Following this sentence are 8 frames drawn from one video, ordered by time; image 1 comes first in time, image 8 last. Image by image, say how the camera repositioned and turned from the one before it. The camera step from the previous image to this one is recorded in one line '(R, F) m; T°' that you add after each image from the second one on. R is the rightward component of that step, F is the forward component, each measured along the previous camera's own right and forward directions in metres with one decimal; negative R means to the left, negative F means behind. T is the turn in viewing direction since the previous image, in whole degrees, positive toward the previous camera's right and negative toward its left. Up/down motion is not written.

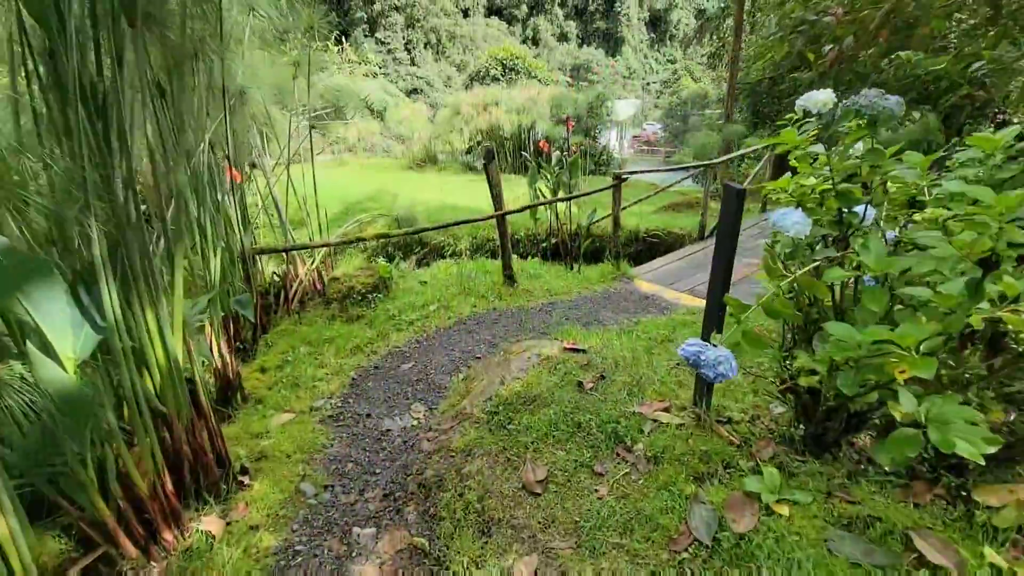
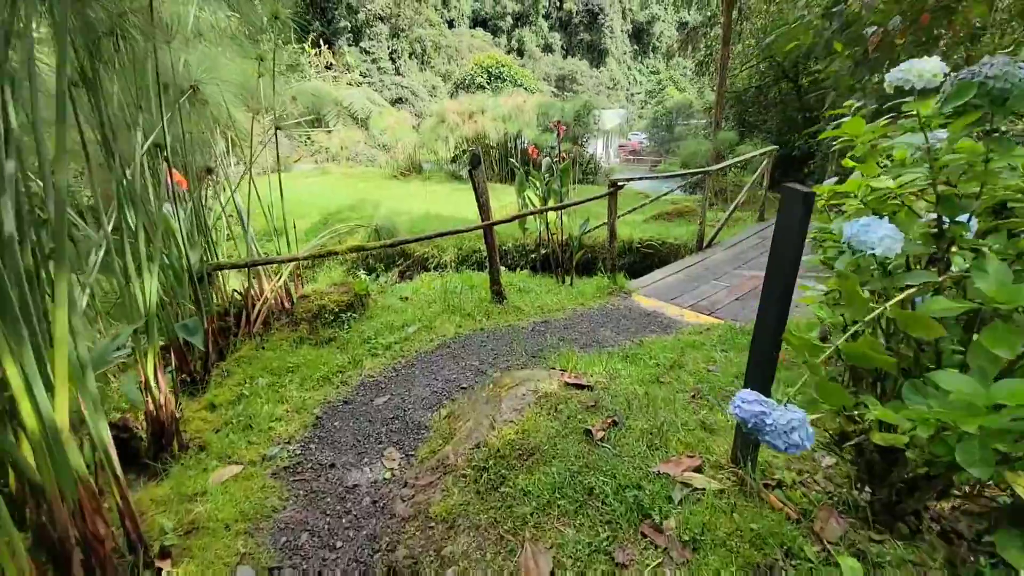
(0.0, +0.3) m; +2°
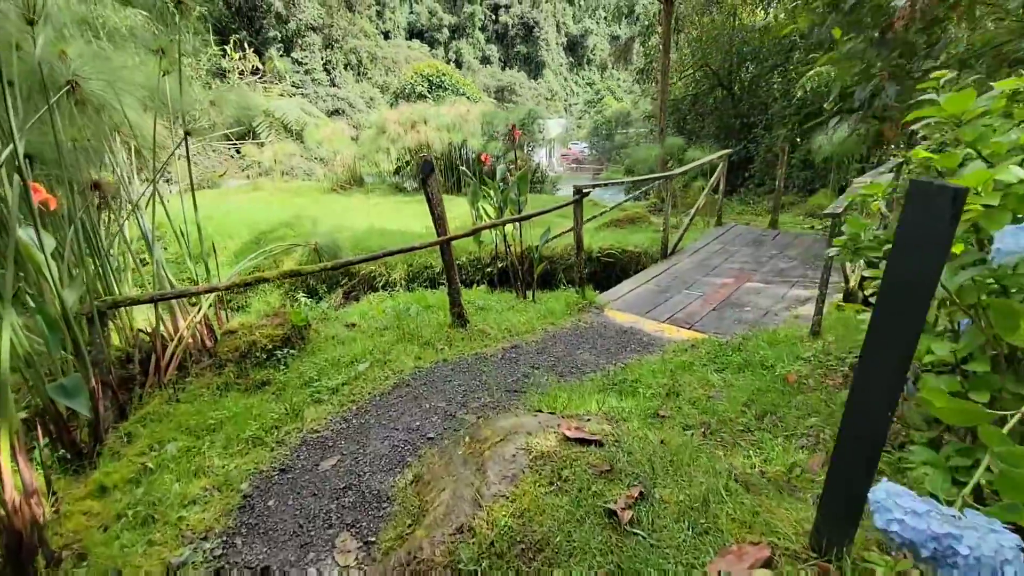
(-0.1, +0.3) m; +6°
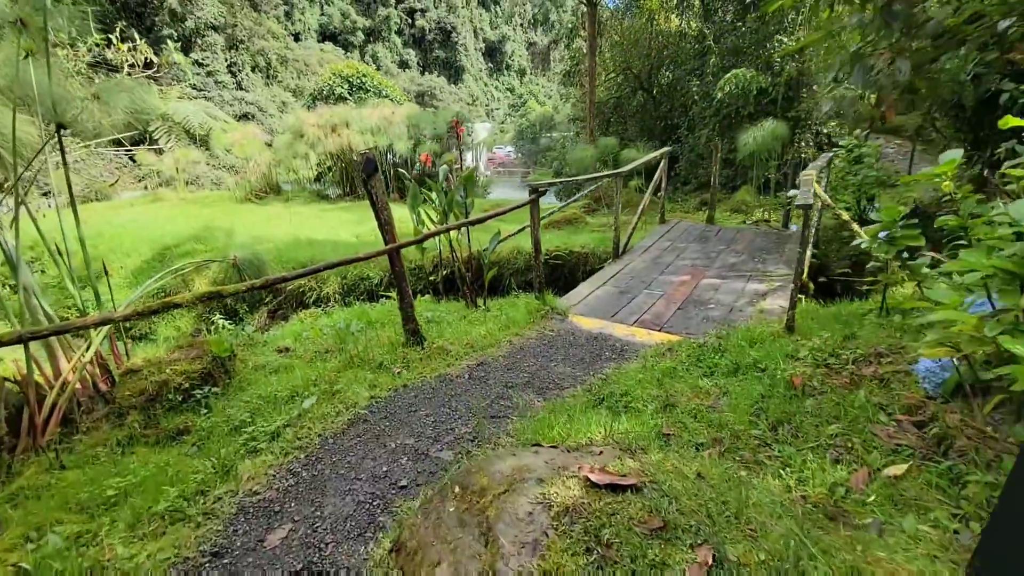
(-0.2, +0.3) m; +8°
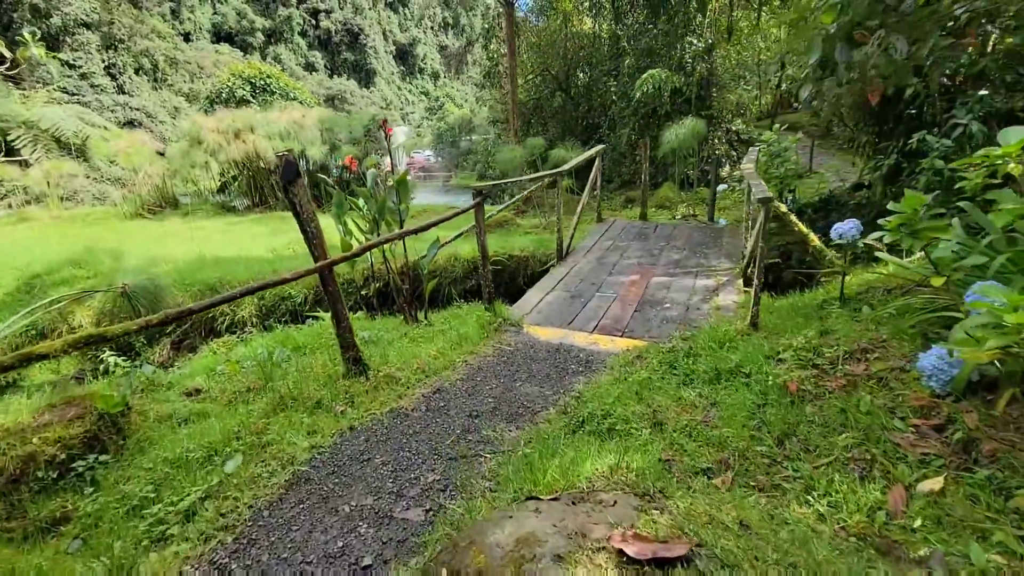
(-0.1, +0.3) m; +8°
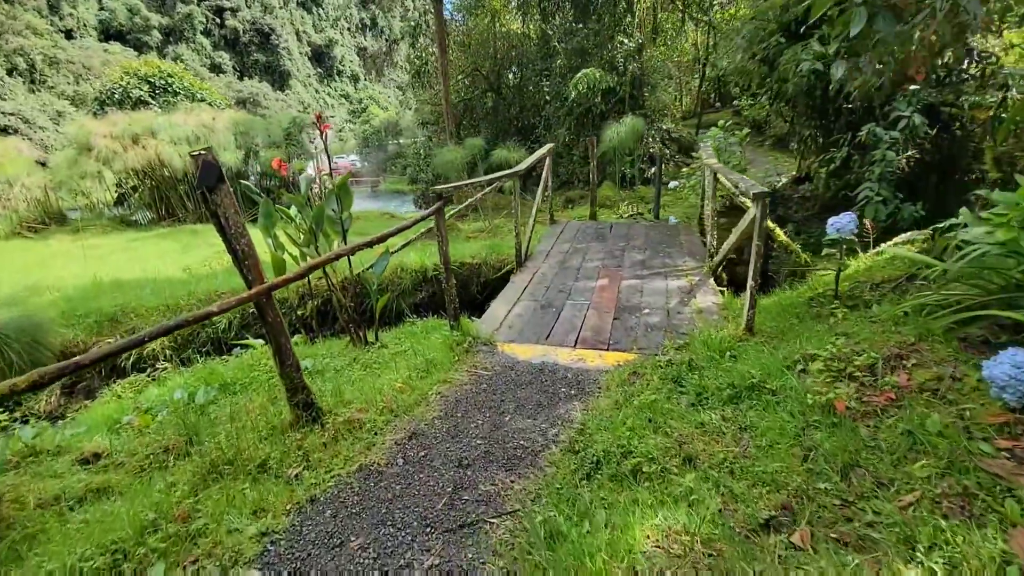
(-0.2, +0.3) m; +8°
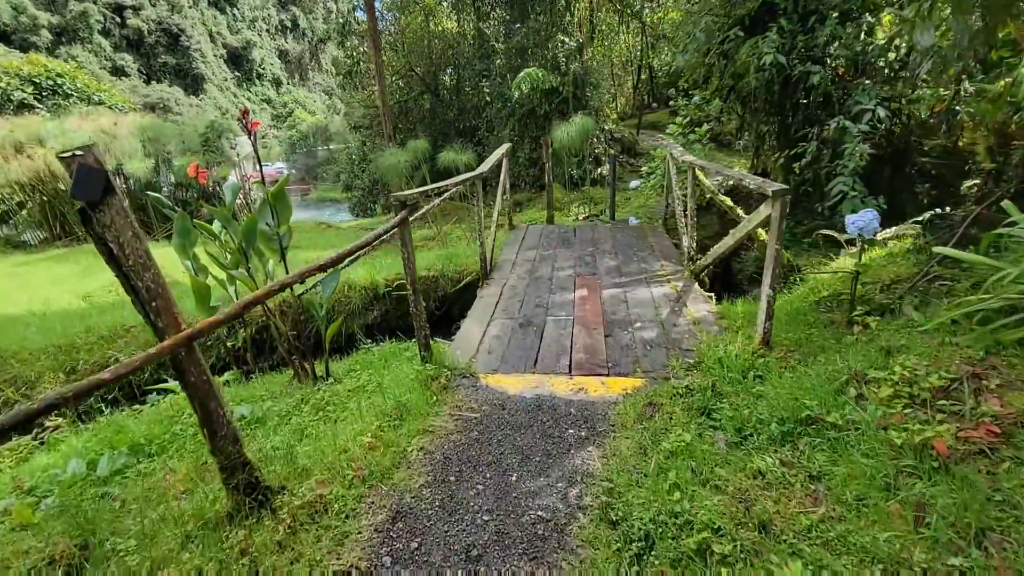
(-0.2, +0.4) m; +7°
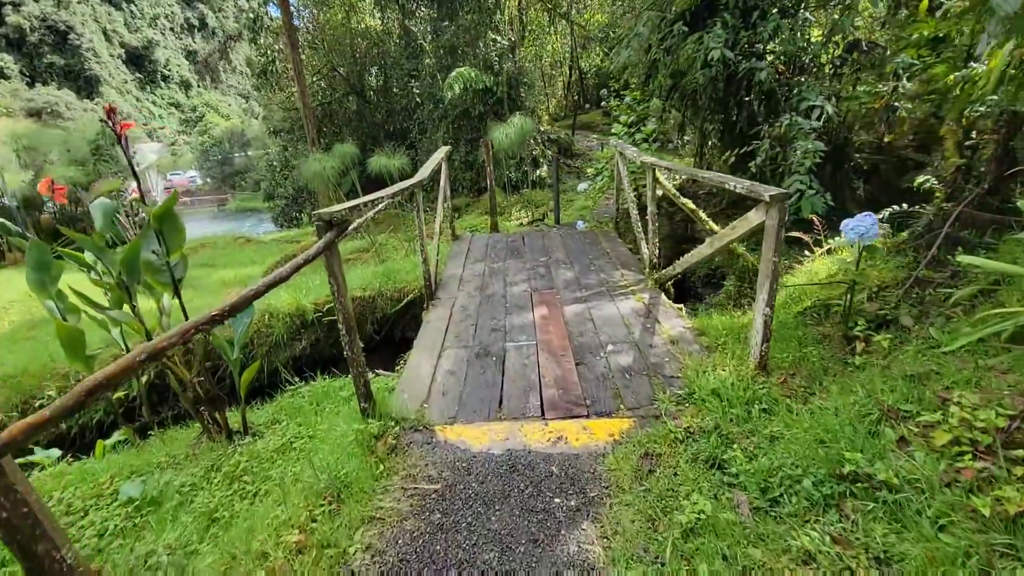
(-0.1, +0.4) m; +7°
